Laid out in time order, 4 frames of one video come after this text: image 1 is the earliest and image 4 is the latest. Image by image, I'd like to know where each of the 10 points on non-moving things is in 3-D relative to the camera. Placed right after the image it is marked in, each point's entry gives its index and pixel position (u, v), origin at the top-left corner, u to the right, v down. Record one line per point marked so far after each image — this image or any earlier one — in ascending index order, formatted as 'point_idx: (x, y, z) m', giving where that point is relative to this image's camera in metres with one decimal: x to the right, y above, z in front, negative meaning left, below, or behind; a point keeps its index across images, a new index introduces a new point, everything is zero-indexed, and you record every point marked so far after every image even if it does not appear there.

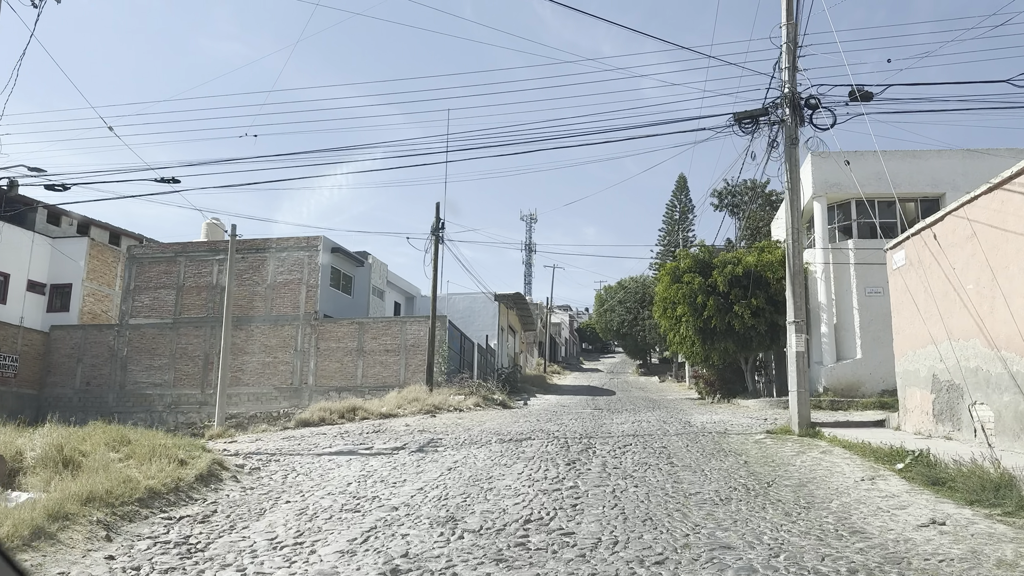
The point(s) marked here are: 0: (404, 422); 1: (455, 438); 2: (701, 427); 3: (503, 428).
0: (-2.7, -3.4, +19.4) m
1: (-1.1, -2.8, +14.5) m
2: (+3.6, -2.6, +14.5) m
3: (-0.2, -3.0, +16.3) m
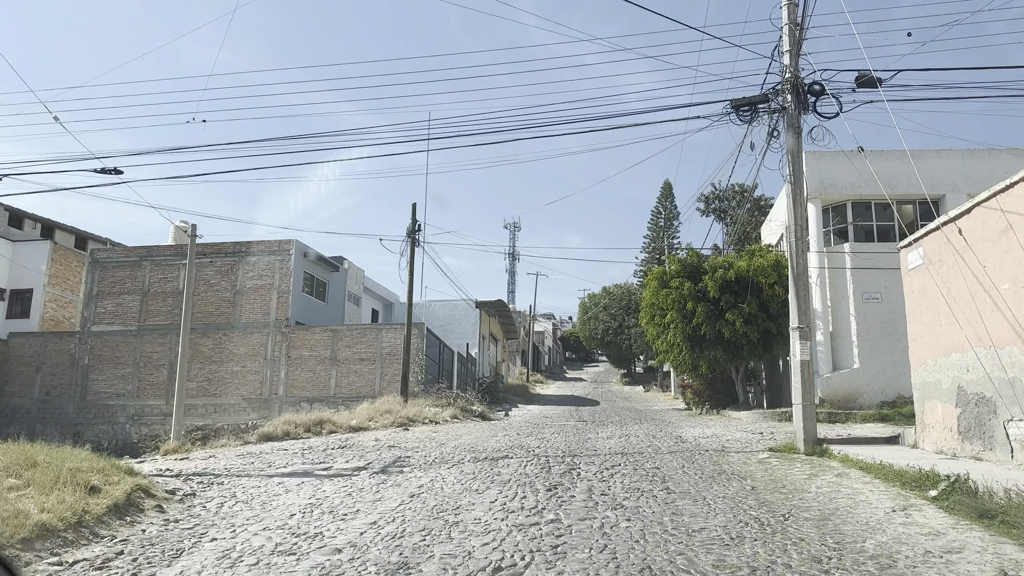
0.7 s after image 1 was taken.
0: (-3.3, -3.5, +18.0) m
1: (-1.5, -2.9, +13.1) m
2: (+3.2, -2.7, +13.3) m
3: (-0.7, -3.1, +14.9) m
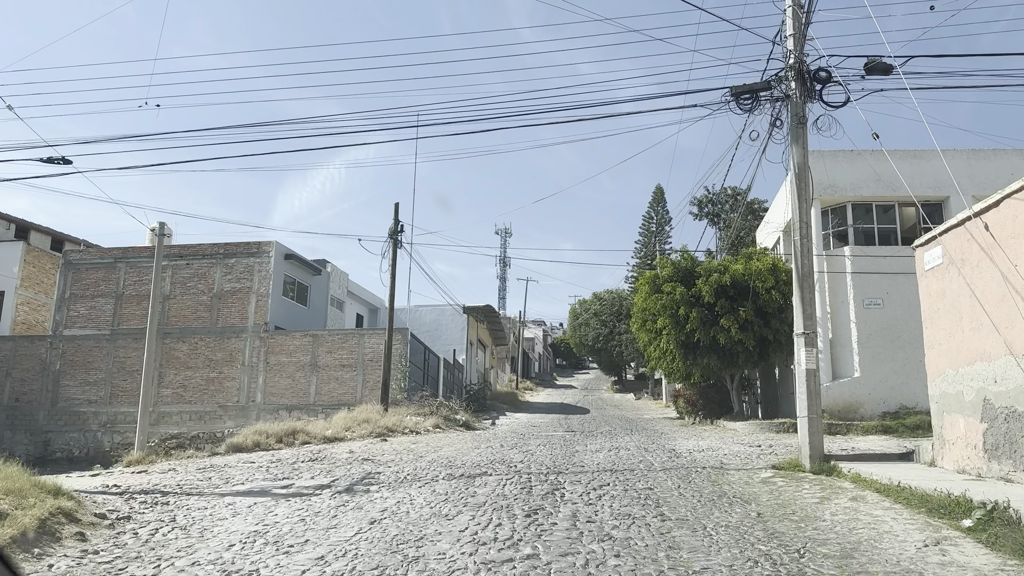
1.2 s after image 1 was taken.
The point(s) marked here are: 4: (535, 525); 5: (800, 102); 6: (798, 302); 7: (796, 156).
0: (-3.6, -3.6, +16.9) m
1: (-1.9, -2.9, +12.1) m
2: (+2.8, -2.7, +12.3) m
3: (-1.0, -3.1, +13.9) m
4: (+0.2, -2.2, +7.2) m
5: (+4.4, +2.8, +11.5) m
6: (+4.1, -0.2, +11.0) m
7: (+4.2, +2.0, +11.4) m
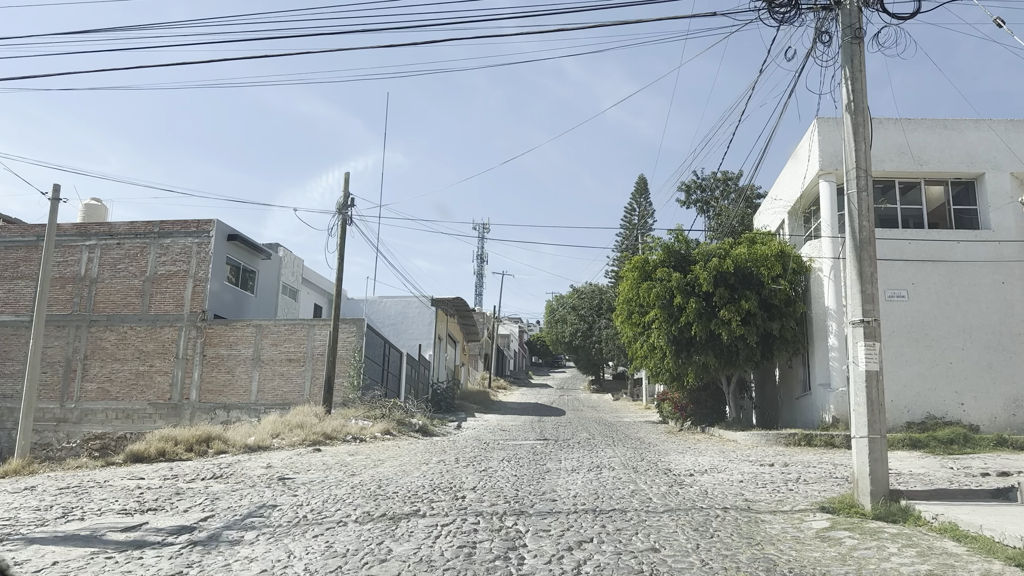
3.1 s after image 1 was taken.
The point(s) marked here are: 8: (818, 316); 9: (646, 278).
0: (-4.4, -3.1, +13.7) m
1: (-2.5, -2.5, +8.9) m
2: (+2.2, -2.4, +9.2) m
3: (-1.7, -2.7, +10.8) m
4: (-0.3, -1.9, +4.1) m
5: (+3.8, +3.1, +8.6) m
6: (+3.6, +0.1, +8.0) m
7: (+3.7, +2.3, +8.4) m
8: (+7.2, -0.6, +18.0) m
9: (+3.4, +0.3, +19.6) m
